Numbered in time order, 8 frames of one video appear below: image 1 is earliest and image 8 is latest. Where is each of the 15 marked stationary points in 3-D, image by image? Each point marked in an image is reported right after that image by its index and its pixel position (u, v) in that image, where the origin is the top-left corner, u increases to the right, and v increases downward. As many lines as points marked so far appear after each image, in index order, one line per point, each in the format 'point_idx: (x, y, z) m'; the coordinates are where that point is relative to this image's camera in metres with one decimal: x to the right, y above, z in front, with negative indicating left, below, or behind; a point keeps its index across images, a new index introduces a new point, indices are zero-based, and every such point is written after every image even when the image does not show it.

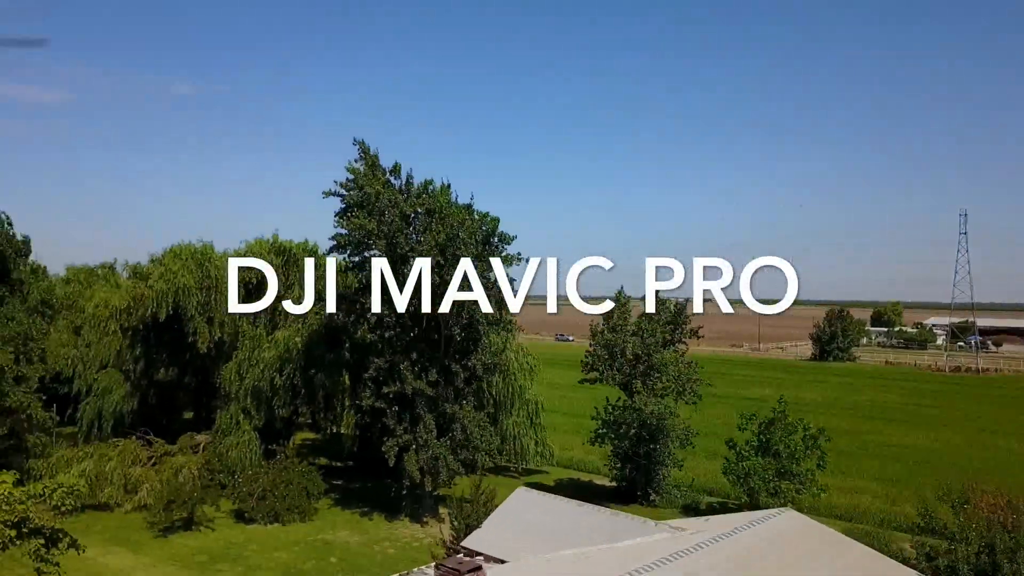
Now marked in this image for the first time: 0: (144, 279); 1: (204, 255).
0: (-10.6, +0.3, +17.2) m
1: (-8.6, +1.0, +17.1) m
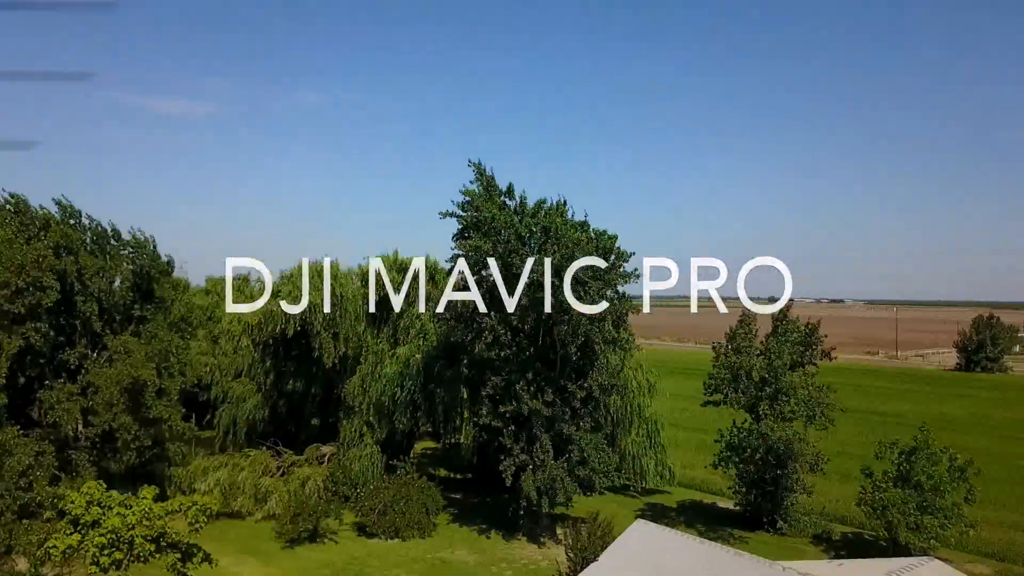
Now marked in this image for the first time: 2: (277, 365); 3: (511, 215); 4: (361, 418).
0: (-7.2, -0.2, +18.5) m
1: (-5.3, +0.5, +18.0) m
2: (-7.1, -2.4, +18.6) m
3: (0.0, +1.7, +14.9) m
4: (-4.2, -3.6, +17.2) m
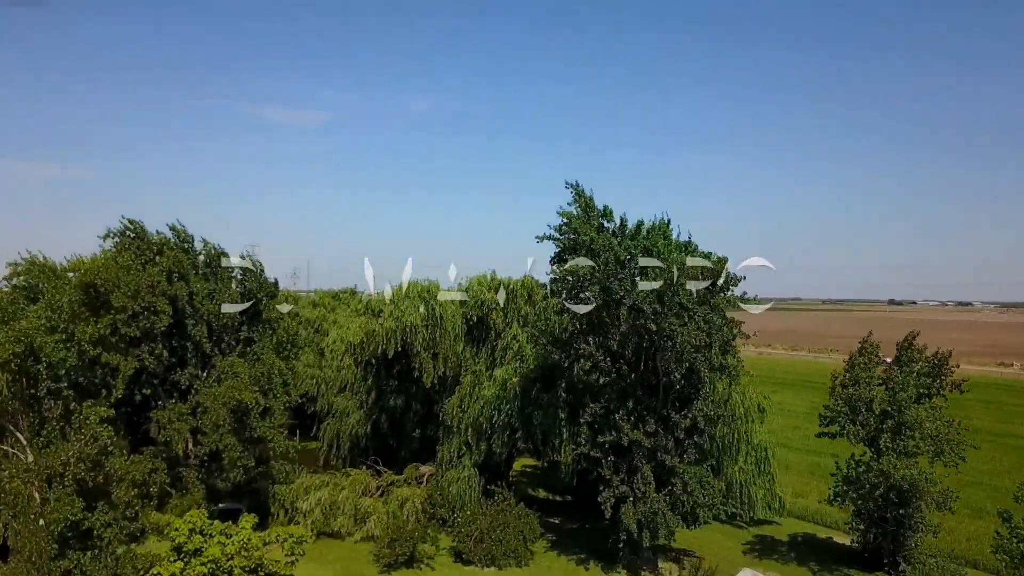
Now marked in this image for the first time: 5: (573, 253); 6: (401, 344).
0: (-4.2, -0.9, +18.9) m
1: (-2.4, -0.2, +18.2) m
2: (-4.1, -3.0, +19.0) m
3: (+2.3, +1.1, +14.3) m
4: (-1.5, -4.2, +17.1) m
5: (+1.5, +0.8, +14.7) m
6: (-3.2, -1.7, +18.0) m
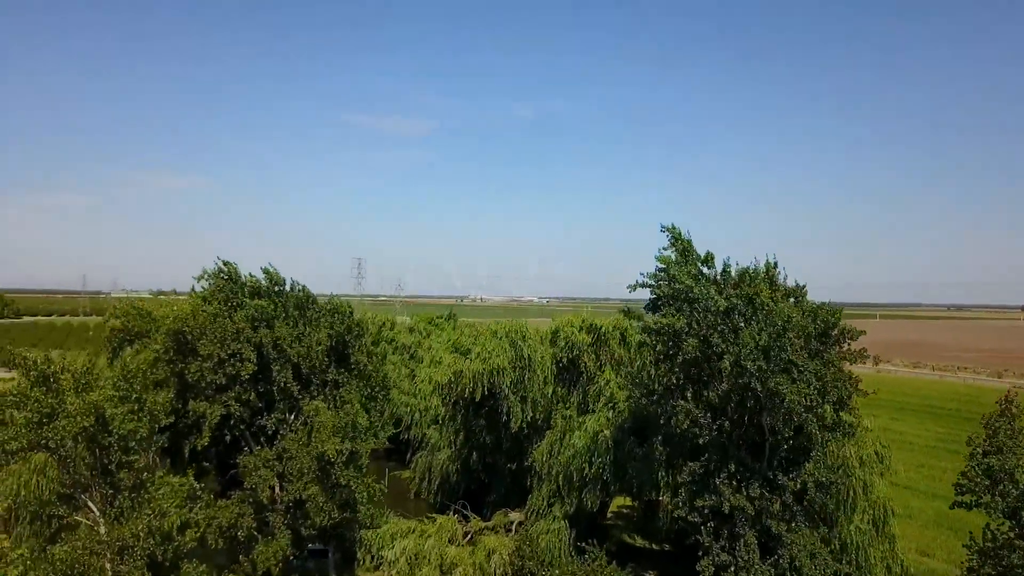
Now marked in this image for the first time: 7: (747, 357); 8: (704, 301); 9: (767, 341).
0: (-1.5, -2.1, +18.8) m
1: (+0.2, -1.3, +17.9) m
2: (-1.4, -4.2, +18.7) m
3: (+4.4, 0.0, +13.3) m
4: (+0.9, -5.4, +16.4) m
5: (+3.6, -0.3, +13.8) m
6: (-0.6, -2.9, +17.7) m
7: (+4.7, -1.4, +12.2) m
8: (+4.1, -0.3, +13.1) m
9: (+5.2, -1.1, +12.4) m
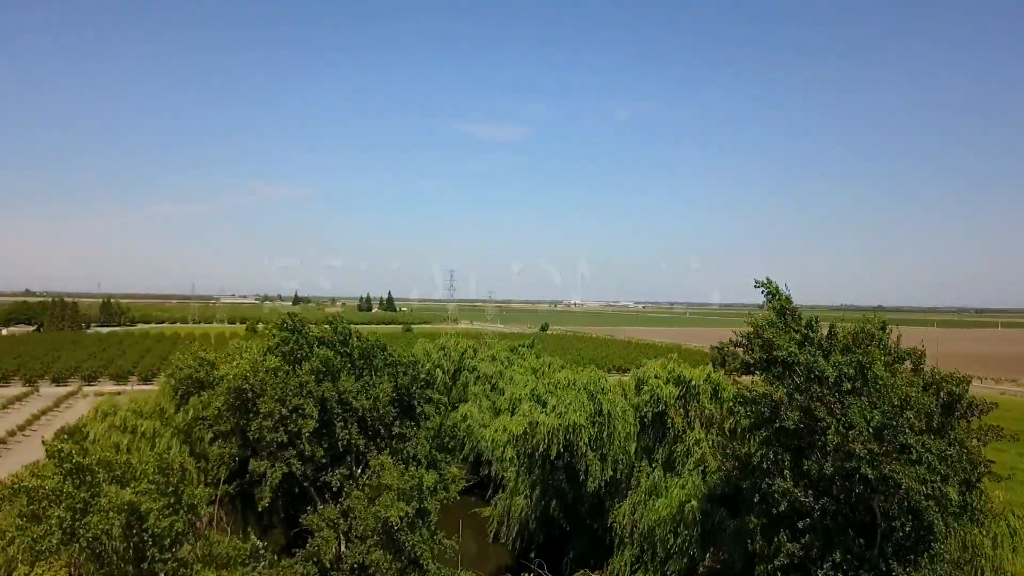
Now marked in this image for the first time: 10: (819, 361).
0: (+0.7, -3.4, +17.9) m
1: (+2.3, -2.6, +16.8) m
2: (+0.8, -5.5, +17.8) m
3: (+5.8, -1.2, +11.8) m
4: (+2.7, -6.6, +15.2) m
5: (+5.1, -1.6, +12.4) m
6: (+1.4, -4.1, +16.7) m
7: (+6.0, -2.6, +10.6) m
8: (+5.5, -1.5, +11.6) m
9: (+6.5, -2.3, +10.8) m
10: (+5.7, -1.4, +11.4) m
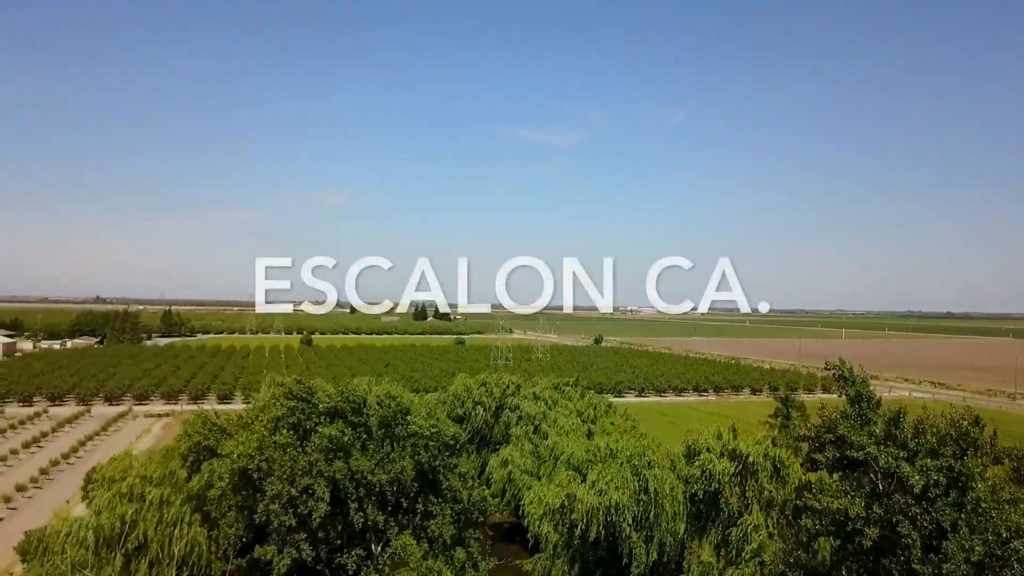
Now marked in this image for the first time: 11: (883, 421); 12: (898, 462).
0: (+1.7, -4.7, +16.1) m
1: (+3.1, -4.0, +14.9) m
2: (+1.8, -6.9, +16.0) m
3: (+6.3, -2.5, +9.7) m
4: (+3.5, -8.0, +13.3) m
5: (+5.6, -2.9, +10.3) m
6: (+2.3, -5.5, +14.9) m
7: (+6.4, -3.9, +8.5) m
8: (+6.0, -2.9, +9.5) m
9: (+6.9, -3.6, +8.6) m
10: (+6.1, -2.7, +9.3) m
11: (+6.4, -2.1, +10.3) m
12: (+6.1, -2.6, +9.5) m
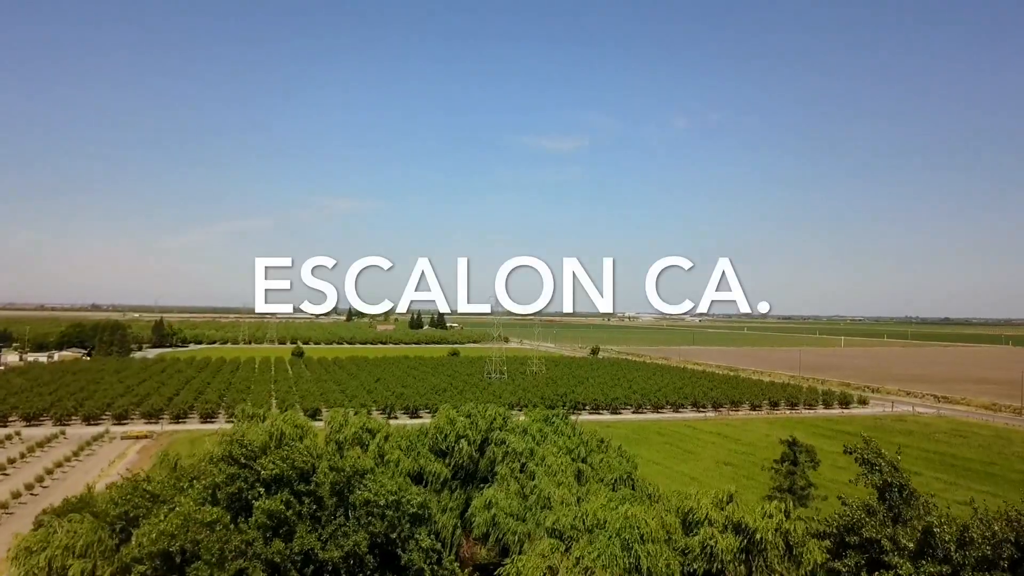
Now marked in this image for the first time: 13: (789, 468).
0: (+1.1, -5.7, +14.3) m
1: (+2.6, -4.9, +13.1) m
2: (+1.2, -7.8, +14.2) m
3: (+5.7, -3.4, +7.9) m
4: (+2.9, -8.9, +11.4) m
5: (+5.1, -3.7, +8.5) m
6: (+1.7, -6.4, +13.1) m
7: (+5.8, -4.8, +6.7) m
8: (+5.4, -3.7, +7.8) m
9: (+6.3, -4.4, +6.8) m
10: (+5.6, -3.5, +7.6) m
11: (+5.8, -2.9, +8.6) m
12: (+5.6, -3.5, +7.7) m
13: (+8.1, -5.3, +17.9) m
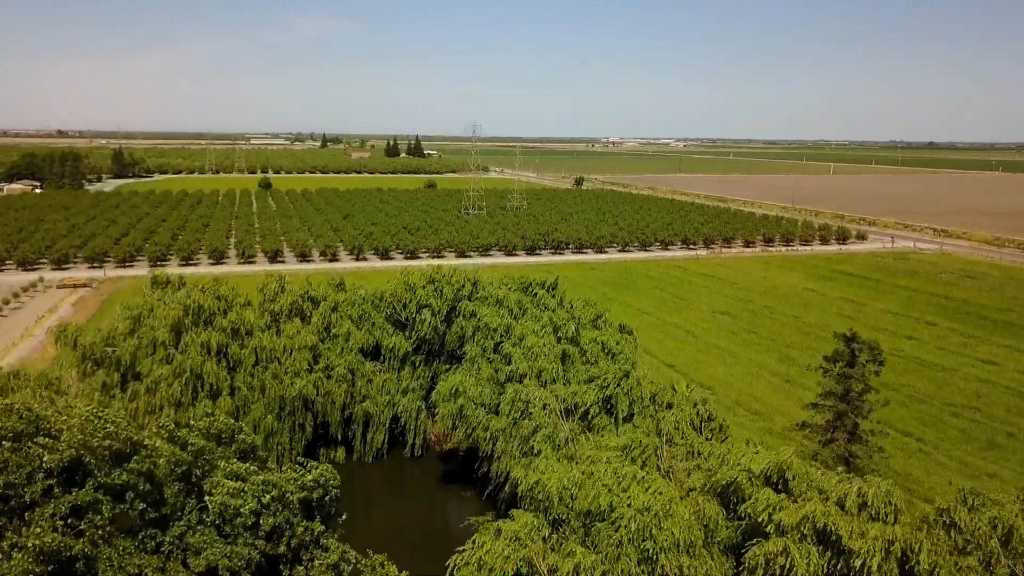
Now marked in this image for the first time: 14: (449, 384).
0: (+0.5, -3.2, +10.0) m
1: (+2.0, -2.8, +8.7) m
2: (+0.6, -5.3, +10.5) m
3: (+5.3, -2.8, +3.3) m
4: (+2.4, -7.1, +8.2) m
5: (+4.6, -3.0, +4.0) m
6: (+1.1, -4.3, +9.0) m
7: (+5.4, -4.4, +2.6) m
8: (+5.0, -3.1, +3.3) m
9: (+5.9, -4.0, +2.6) m
10: (+5.2, -3.0, +3.0) m
11: (+5.4, -2.1, +3.8) m
12: (+5.2, -2.9, +3.2) m
13: (+7.4, -1.8, +13.5) m
14: (-1.9, -3.0, +18.6) m
